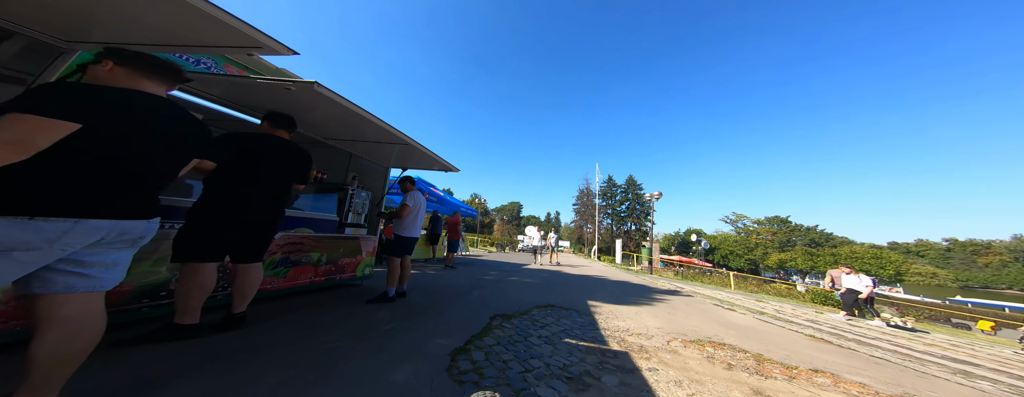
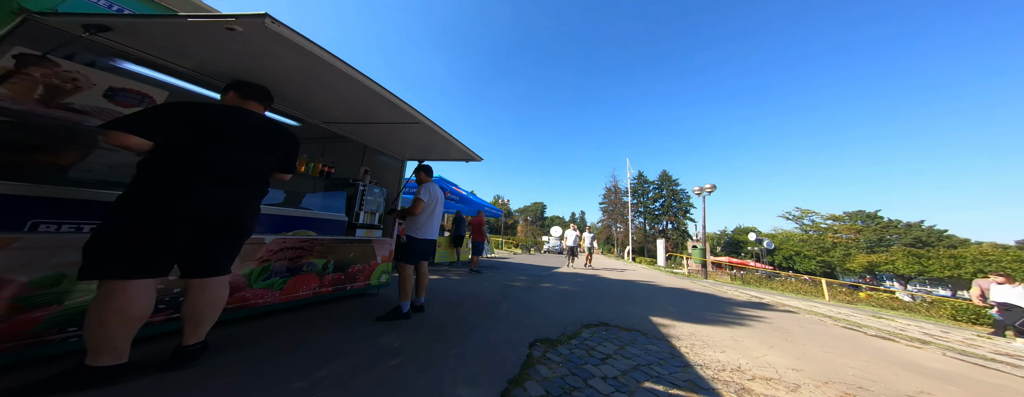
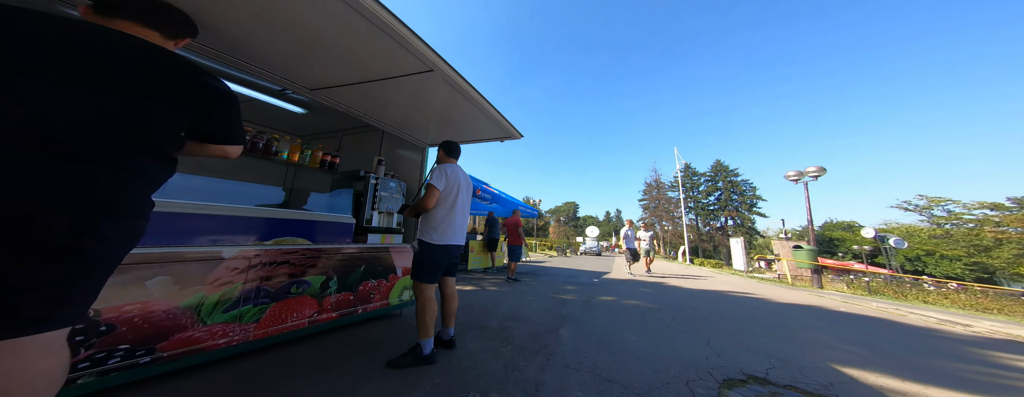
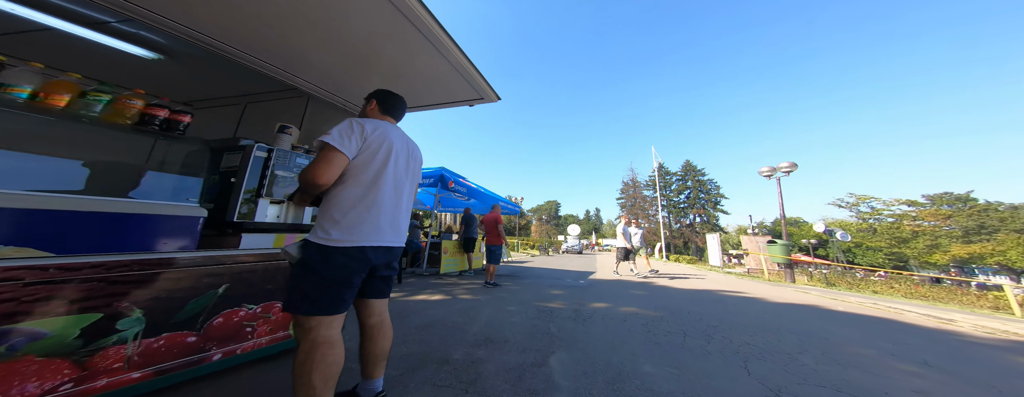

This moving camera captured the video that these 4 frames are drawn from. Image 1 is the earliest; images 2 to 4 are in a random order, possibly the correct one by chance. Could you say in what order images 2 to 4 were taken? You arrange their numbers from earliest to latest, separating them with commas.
2, 3, 4
